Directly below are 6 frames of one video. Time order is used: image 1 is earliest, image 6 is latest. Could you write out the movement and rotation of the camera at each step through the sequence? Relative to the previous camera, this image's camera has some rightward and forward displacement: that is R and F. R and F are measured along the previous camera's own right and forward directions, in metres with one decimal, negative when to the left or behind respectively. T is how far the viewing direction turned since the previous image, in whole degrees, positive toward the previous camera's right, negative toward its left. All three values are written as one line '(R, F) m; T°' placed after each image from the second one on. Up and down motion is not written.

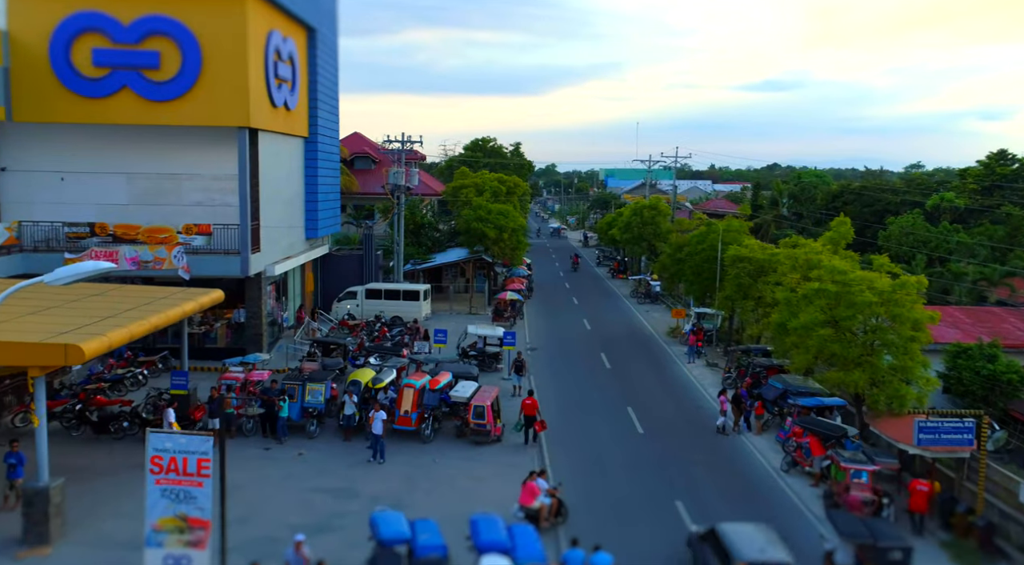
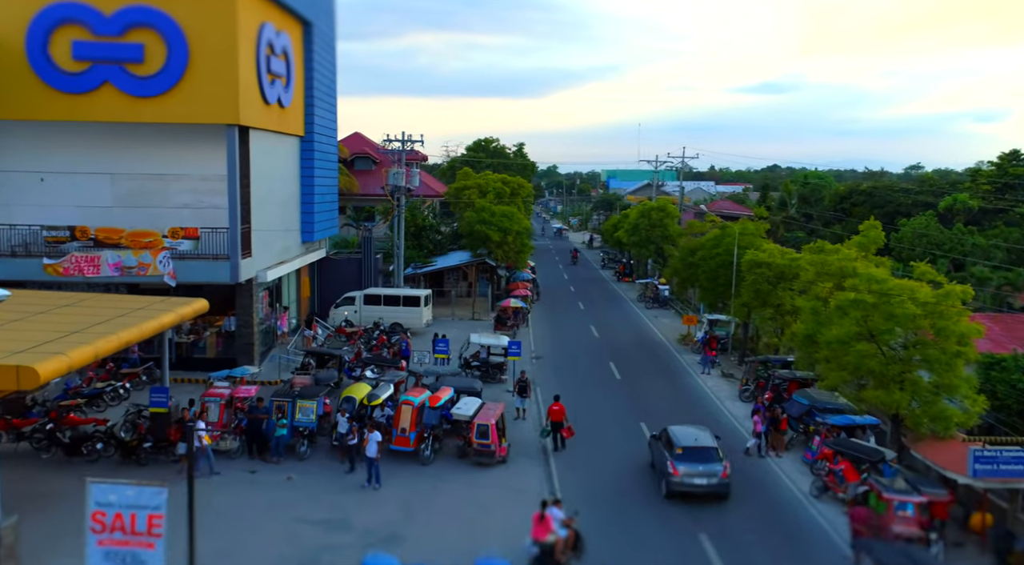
(-0.1, +1.3) m; 0°
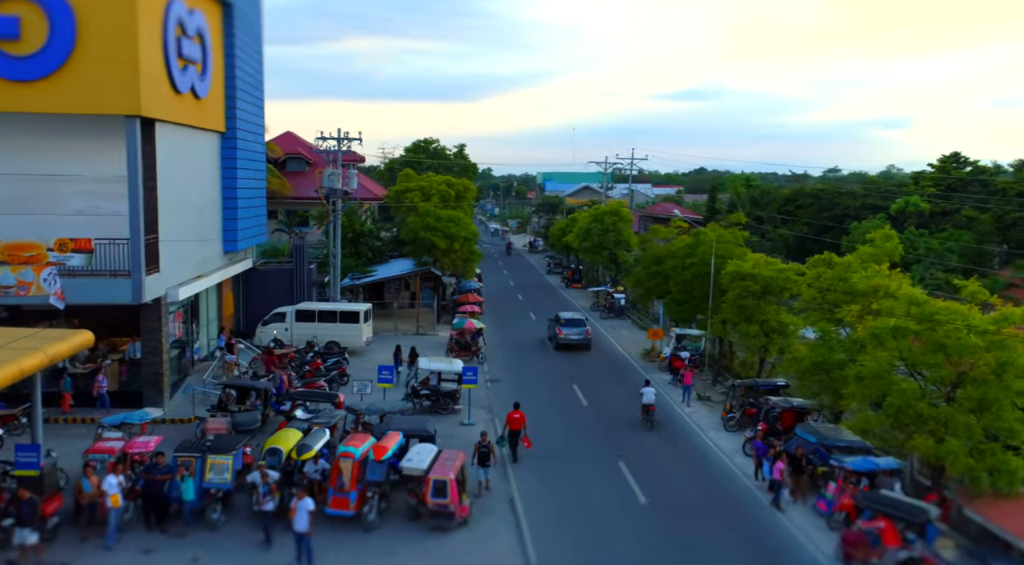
(-0.4, +2.8) m; +5°
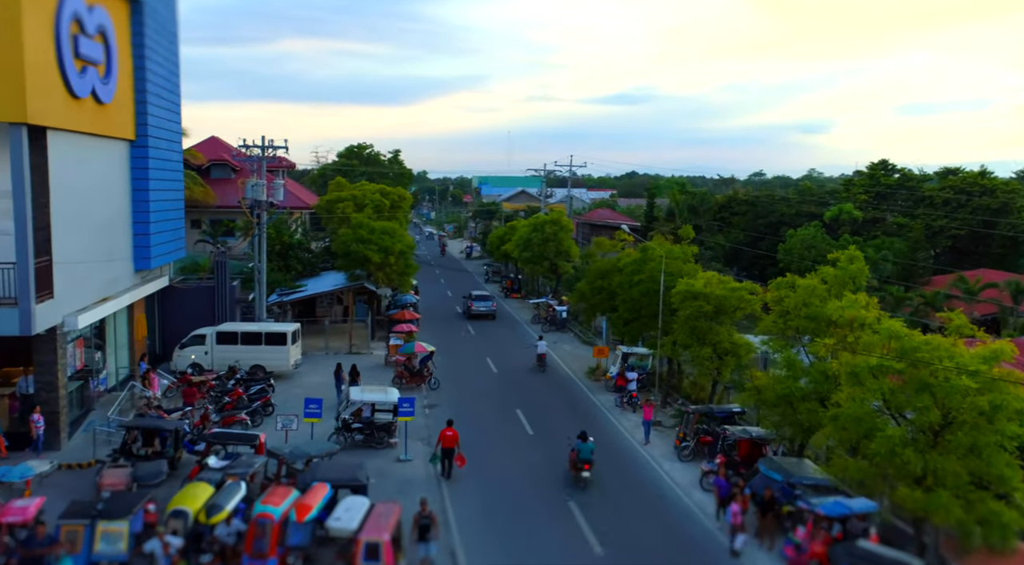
(0.0, +1.4) m; +5°
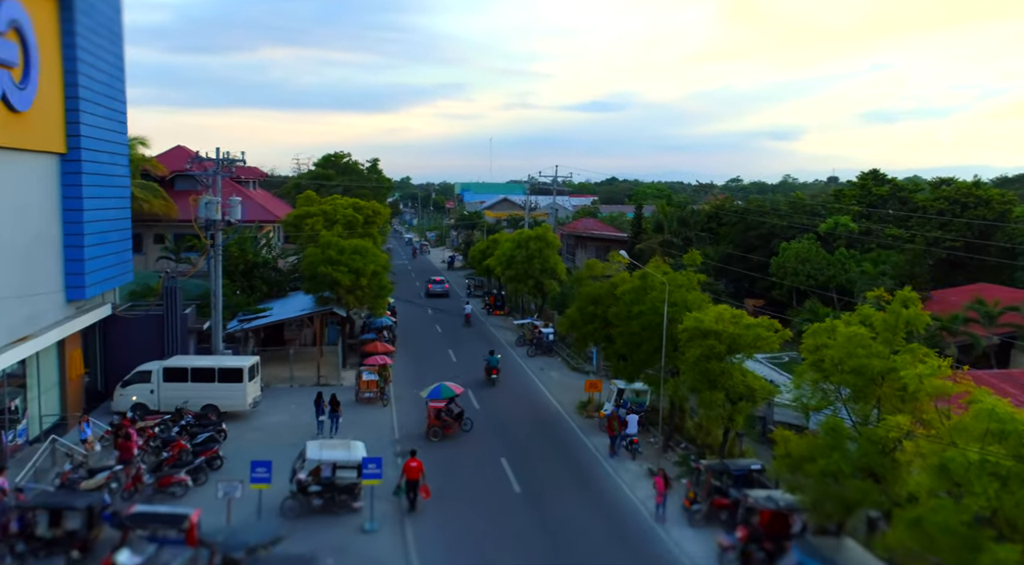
(0.0, +2.6) m; +1°
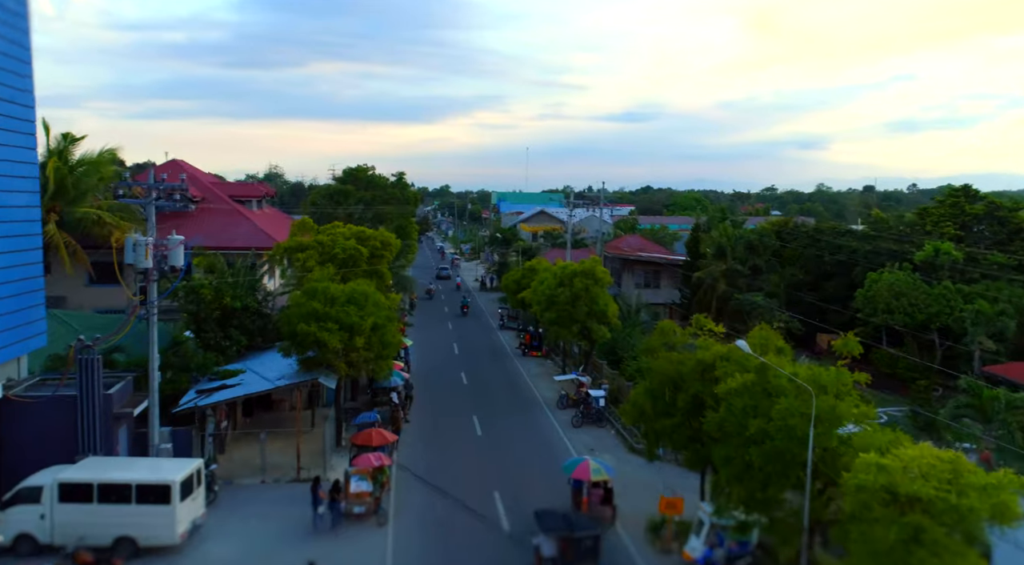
(-0.2, +7.2) m; -3°
